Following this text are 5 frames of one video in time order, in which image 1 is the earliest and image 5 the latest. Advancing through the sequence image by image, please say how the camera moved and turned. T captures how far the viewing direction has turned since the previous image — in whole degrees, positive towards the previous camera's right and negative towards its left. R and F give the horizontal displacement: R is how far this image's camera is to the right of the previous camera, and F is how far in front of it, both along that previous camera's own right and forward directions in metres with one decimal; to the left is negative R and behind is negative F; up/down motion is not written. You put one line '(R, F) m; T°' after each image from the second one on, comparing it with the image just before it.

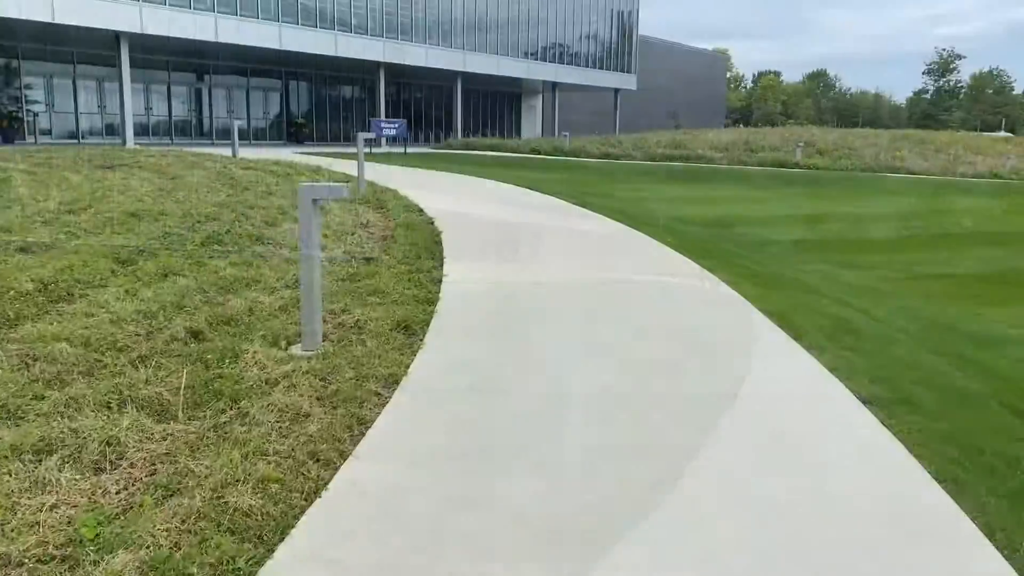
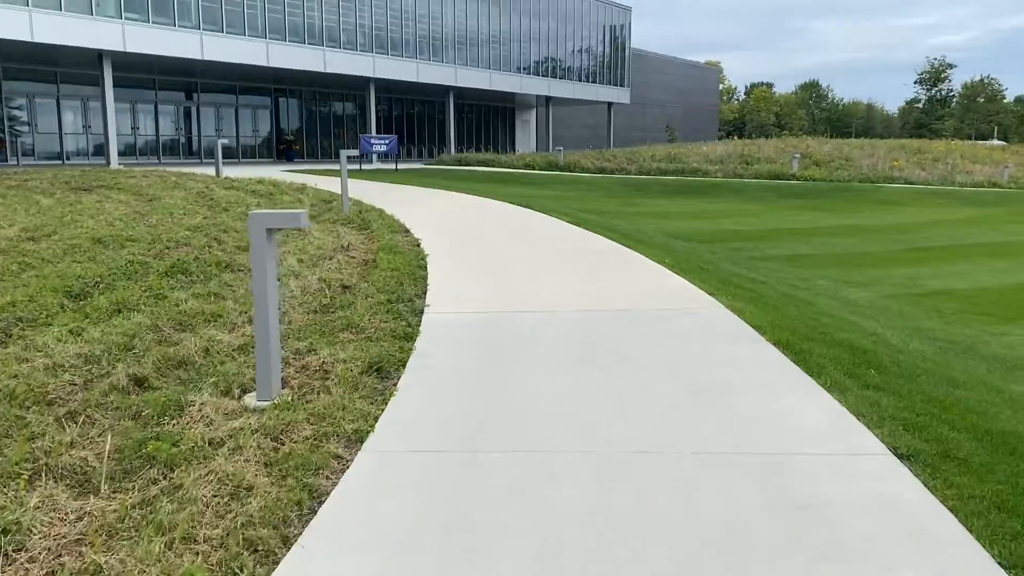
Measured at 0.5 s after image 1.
(+0.1, +0.5) m; 0°
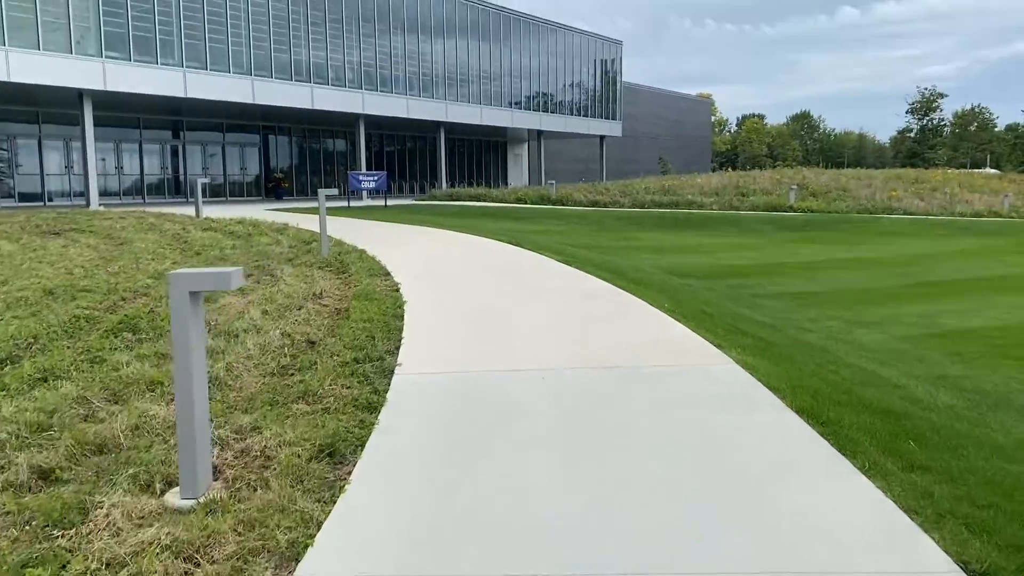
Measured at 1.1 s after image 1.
(+0.1, +0.6) m; 0°
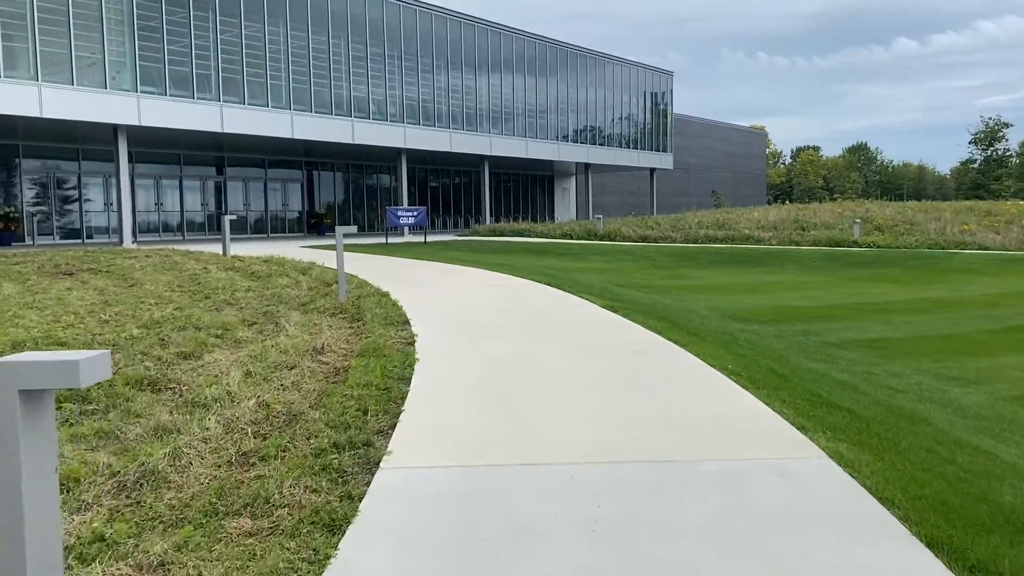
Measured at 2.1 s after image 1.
(+0.1, +1.1) m; -3°
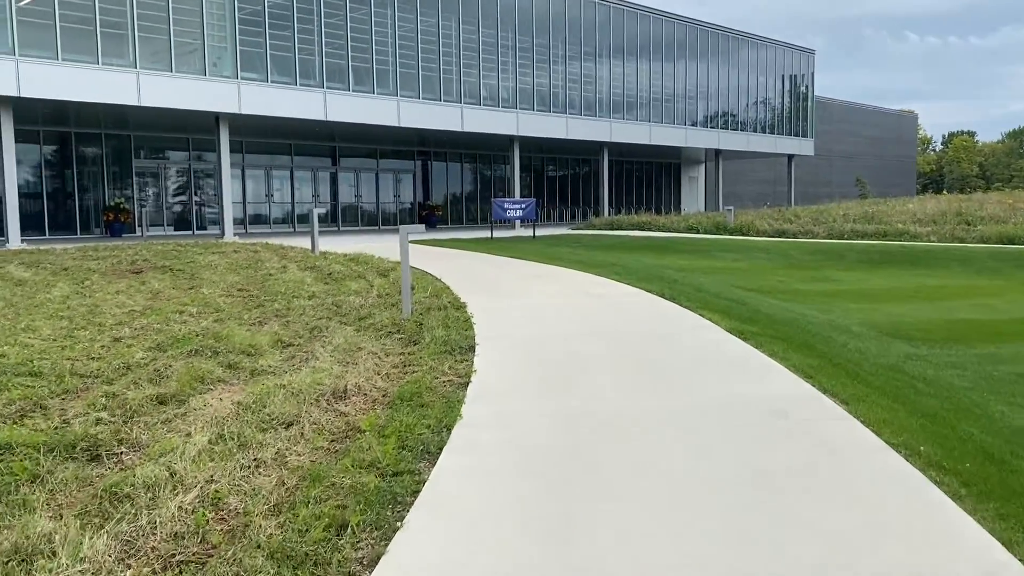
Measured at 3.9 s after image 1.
(+0.2, +1.8) m; -8°
